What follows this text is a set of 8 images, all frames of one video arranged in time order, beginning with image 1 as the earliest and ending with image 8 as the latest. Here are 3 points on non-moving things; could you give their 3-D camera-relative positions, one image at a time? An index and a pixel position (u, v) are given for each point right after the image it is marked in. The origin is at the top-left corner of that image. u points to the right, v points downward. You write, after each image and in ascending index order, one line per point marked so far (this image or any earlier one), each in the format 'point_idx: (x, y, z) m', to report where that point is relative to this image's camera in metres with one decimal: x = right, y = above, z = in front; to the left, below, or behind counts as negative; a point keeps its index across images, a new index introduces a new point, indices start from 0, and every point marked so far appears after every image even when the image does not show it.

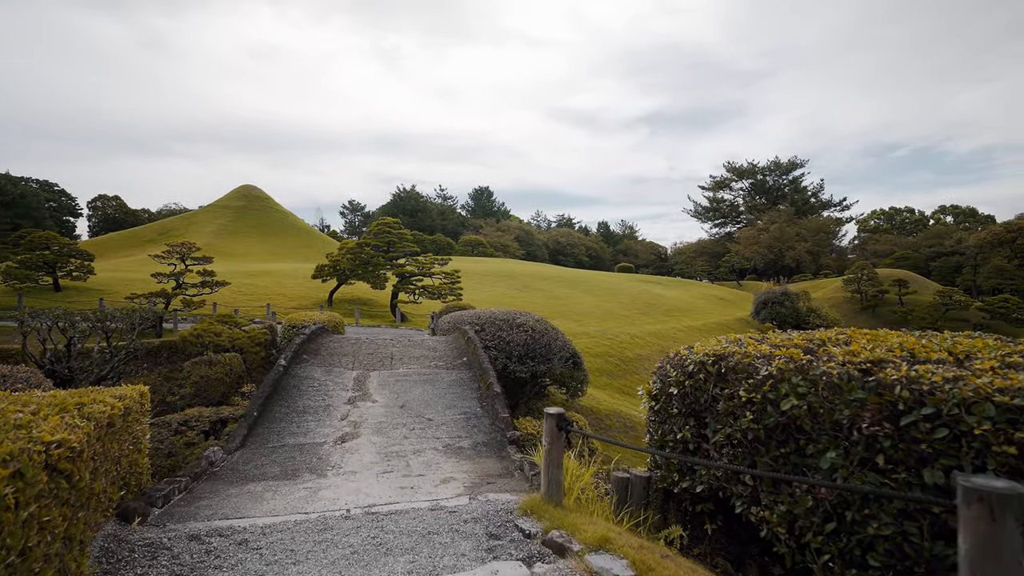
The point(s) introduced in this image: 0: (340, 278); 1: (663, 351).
0: (-7.0, +0.4, +17.9) m
1: (+6.5, -2.7, +19.0) m
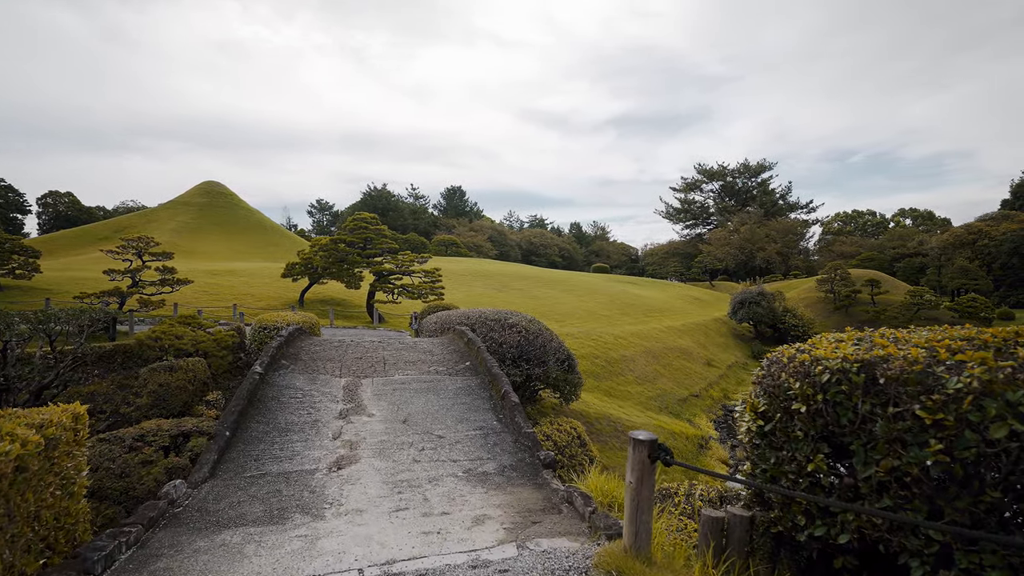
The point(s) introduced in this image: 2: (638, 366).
0: (-7.6, +0.4, +16.9) m
1: (+5.7, -2.7, +18.8) m
2: (+4.8, -3.1, +17.0) m
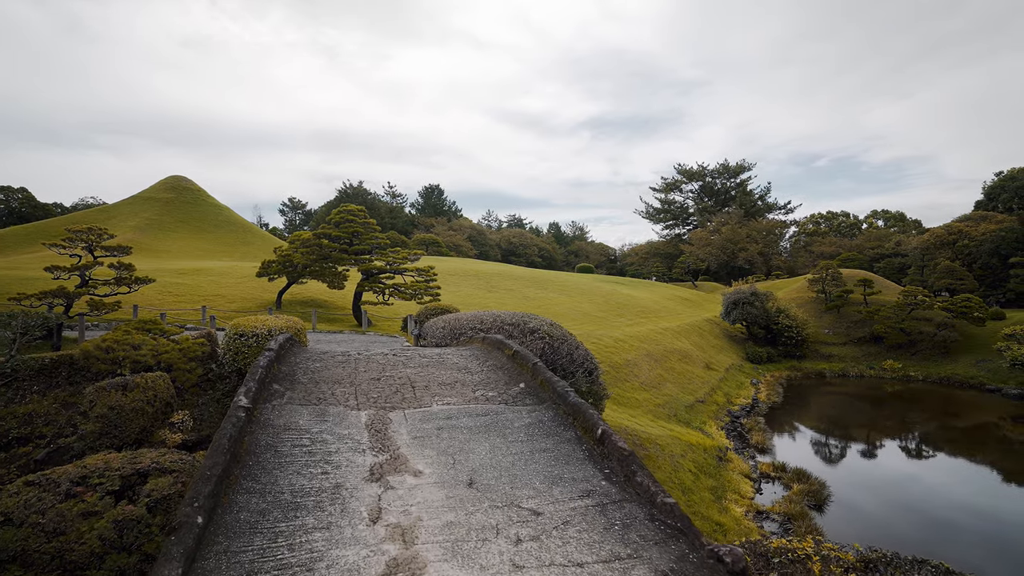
0: (-7.7, +0.4, +15.5) m
1: (+5.5, -2.6, +18.0) m
2: (+4.7, -3.0, +16.2) m
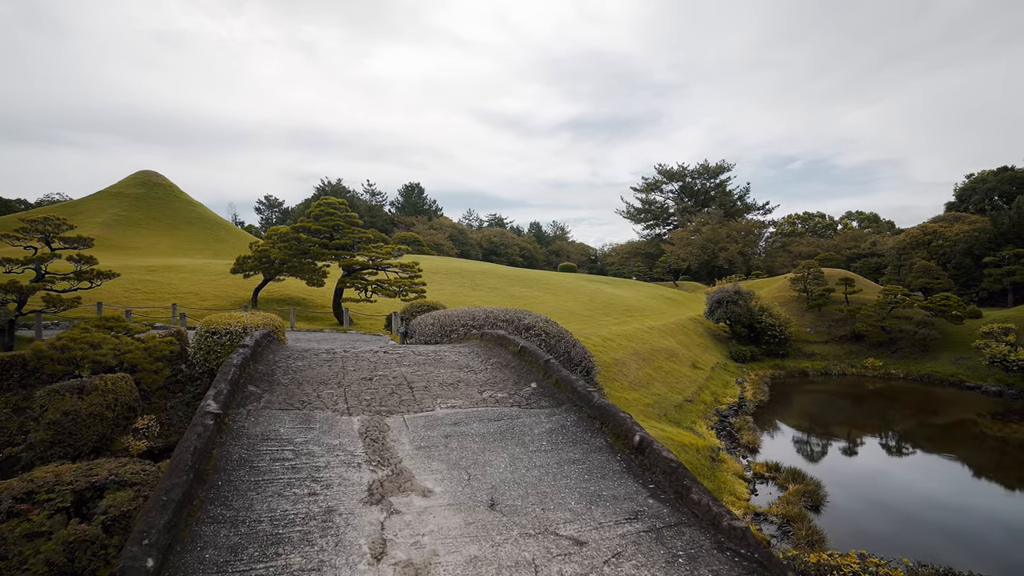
0: (-8.1, +0.5, +14.8) m
1: (+5.0, -2.6, +17.9) m
2: (+4.2, -3.0, +16.0) m
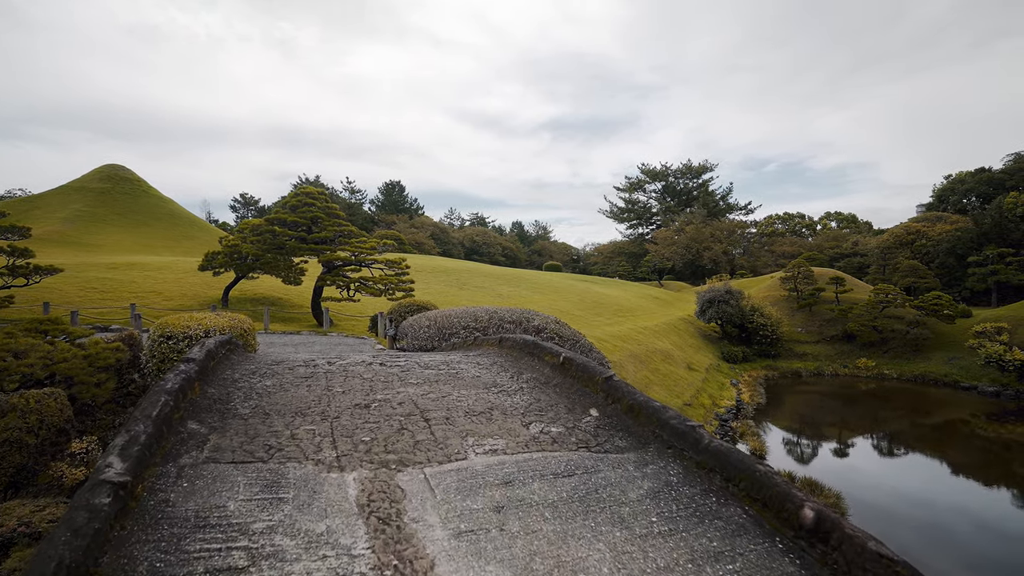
0: (-8.3, +0.6, +13.5) m
1: (+4.7, -2.5, +17.2) m
2: (+4.0, -2.9, +15.3) m
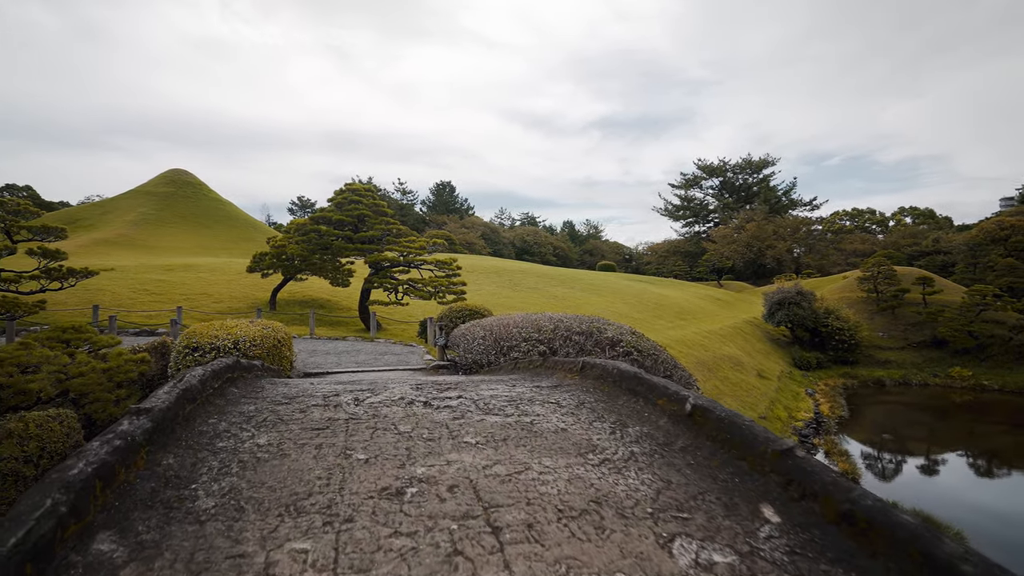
0: (-6.6, +0.5, +13.4) m
1: (+6.7, -2.6, +15.6) m
2: (+5.8, -3.0, +13.8) m
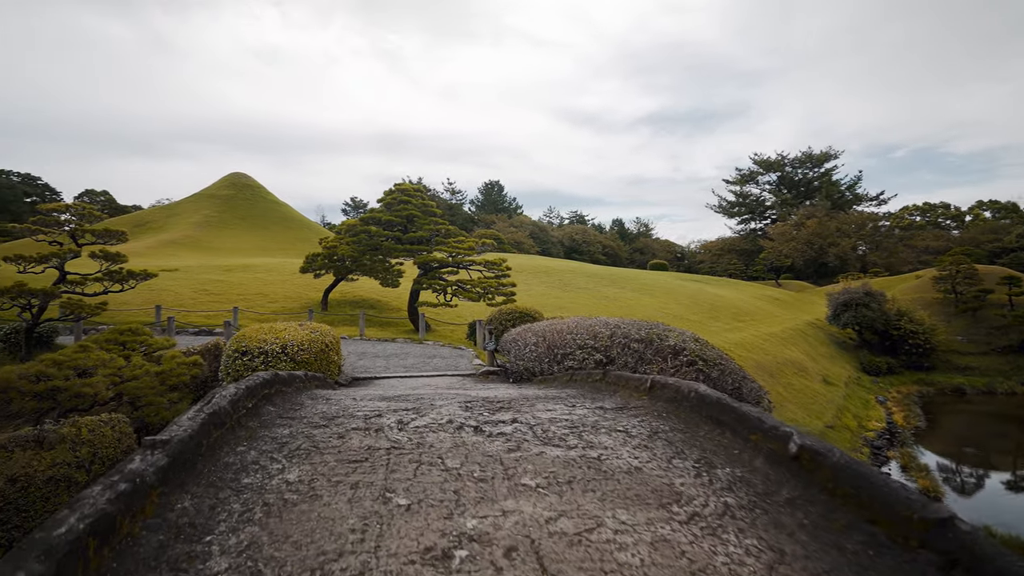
0: (-5.1, +0.6, +13.7) m
1: (+8.3, -2.6, +14.5) m
2: (+7.2, -3.0, +12.8) m
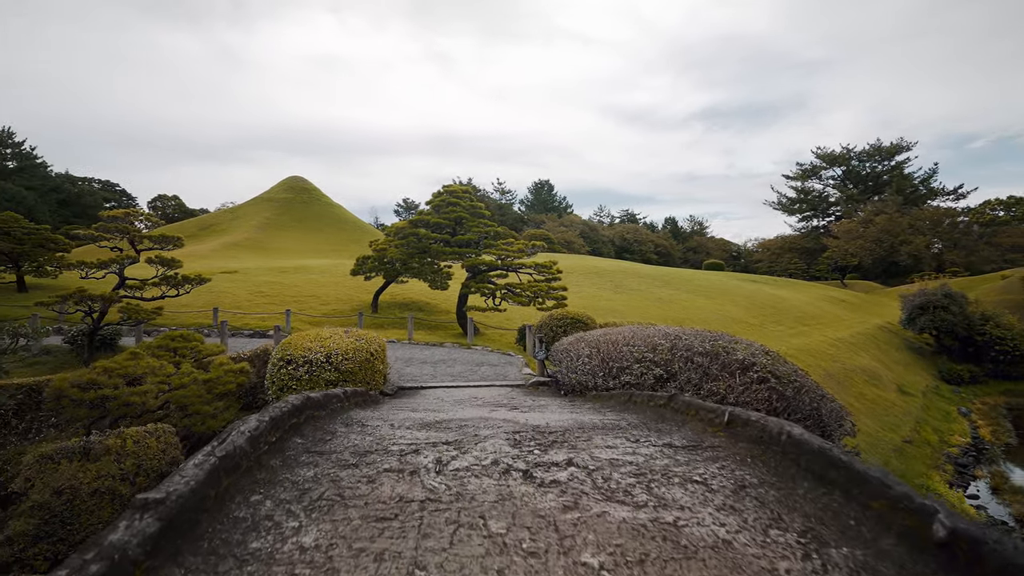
0: (-3.6, +0.5, +13.9) m
1: (+9.8, -2.8, +13.2) m
2: (+8.5, -3.2, +11.6) m
